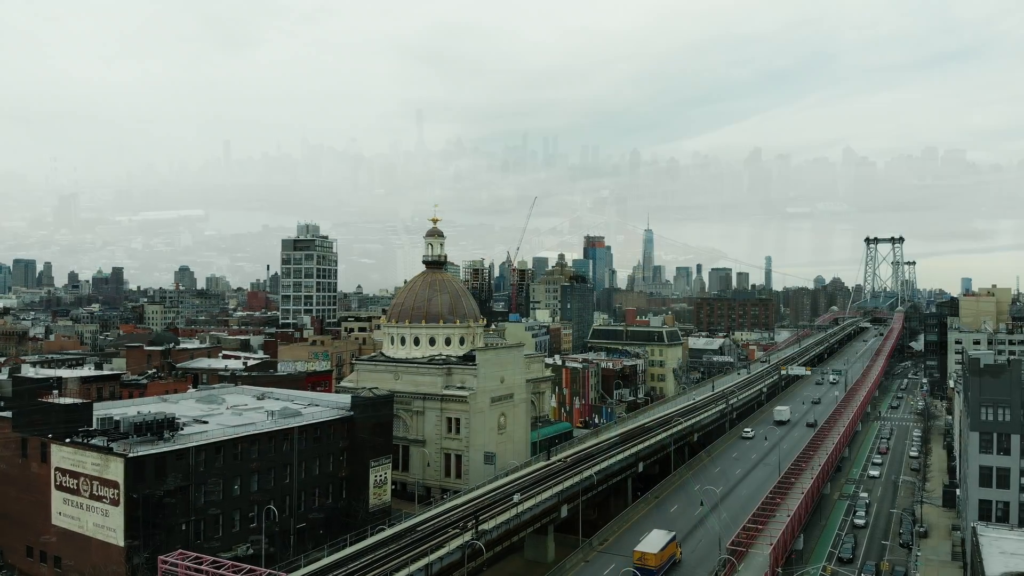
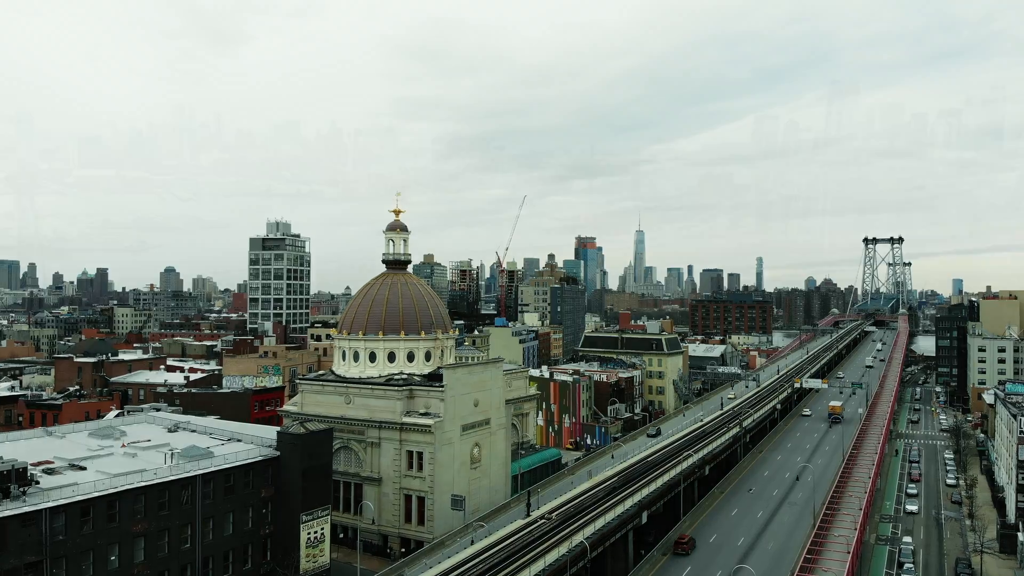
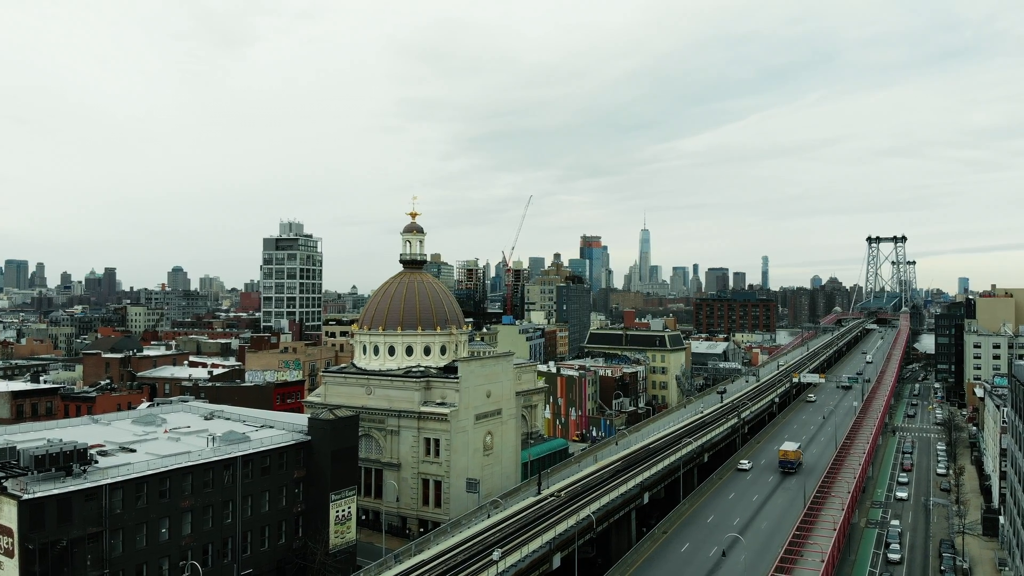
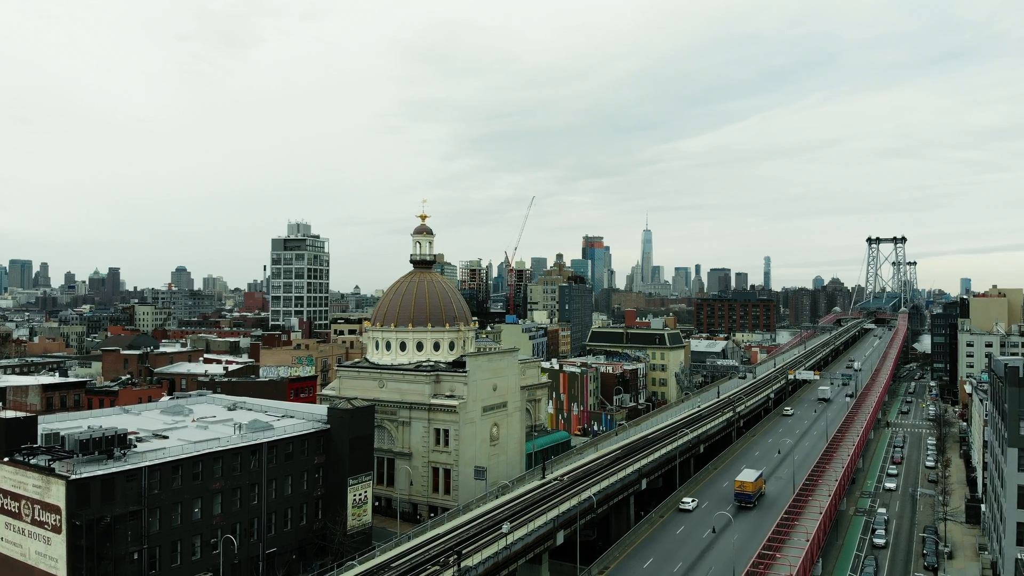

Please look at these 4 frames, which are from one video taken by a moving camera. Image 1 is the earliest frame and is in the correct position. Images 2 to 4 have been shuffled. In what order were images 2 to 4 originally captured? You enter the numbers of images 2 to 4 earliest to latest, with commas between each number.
4, 3, 2
